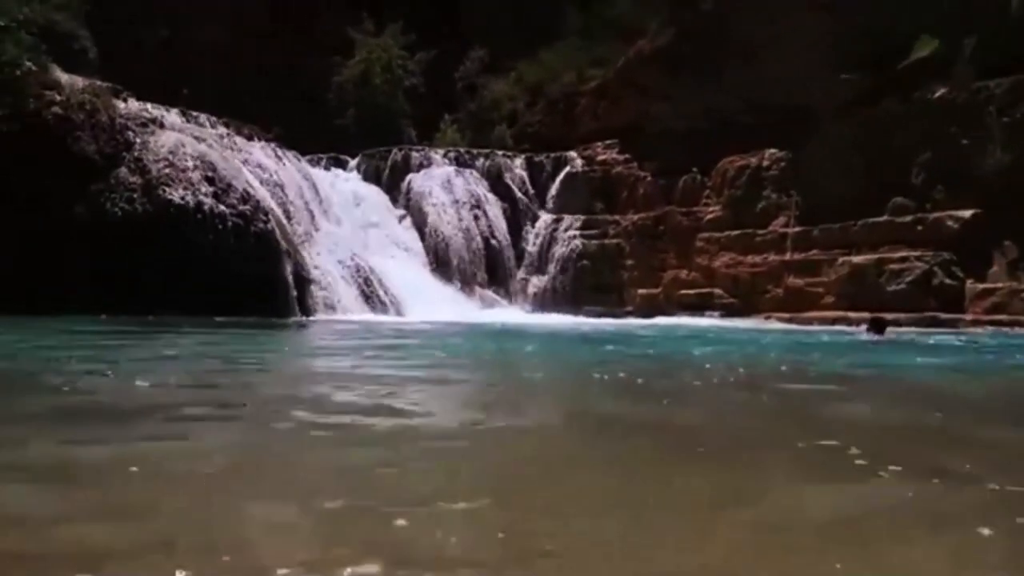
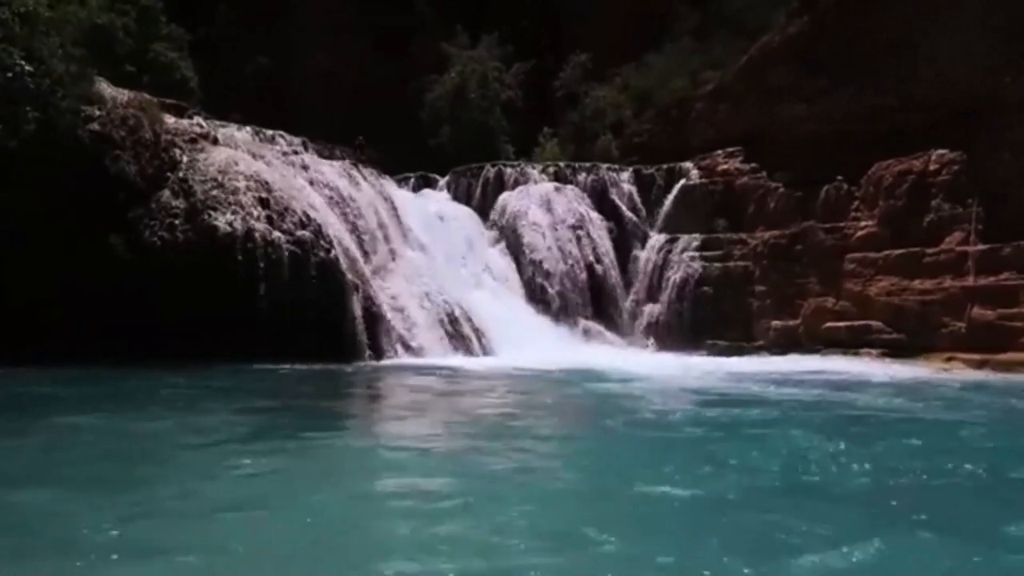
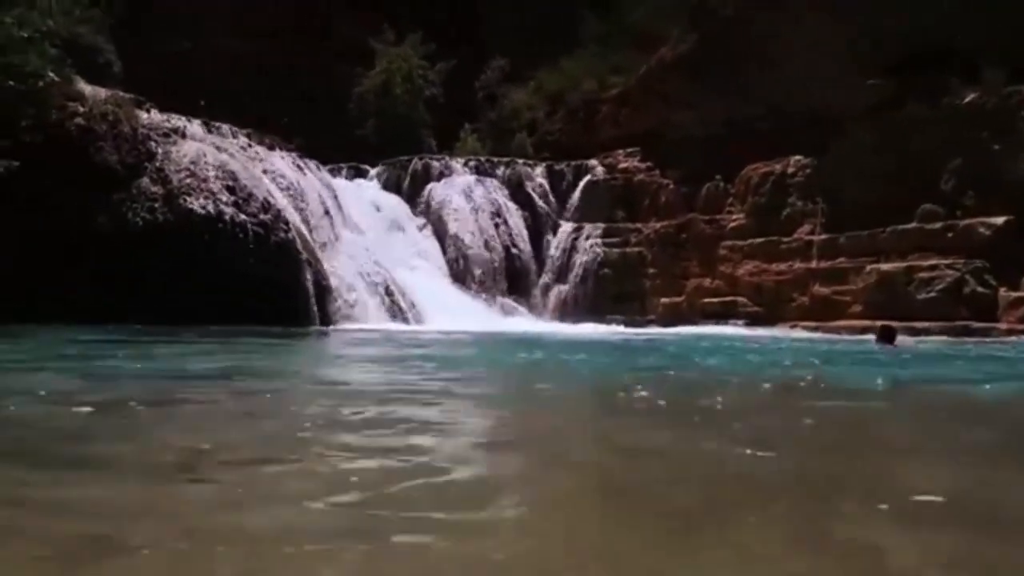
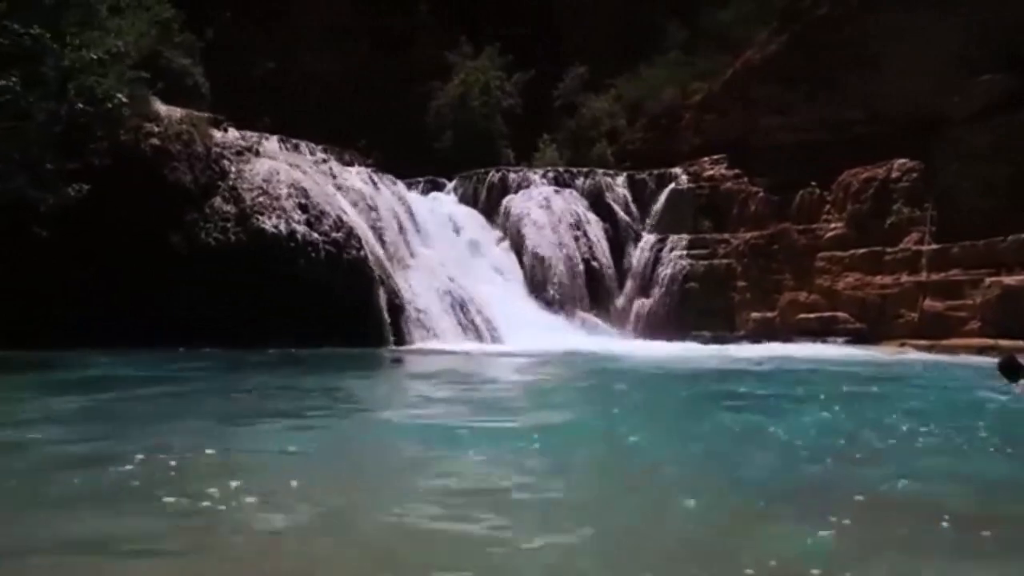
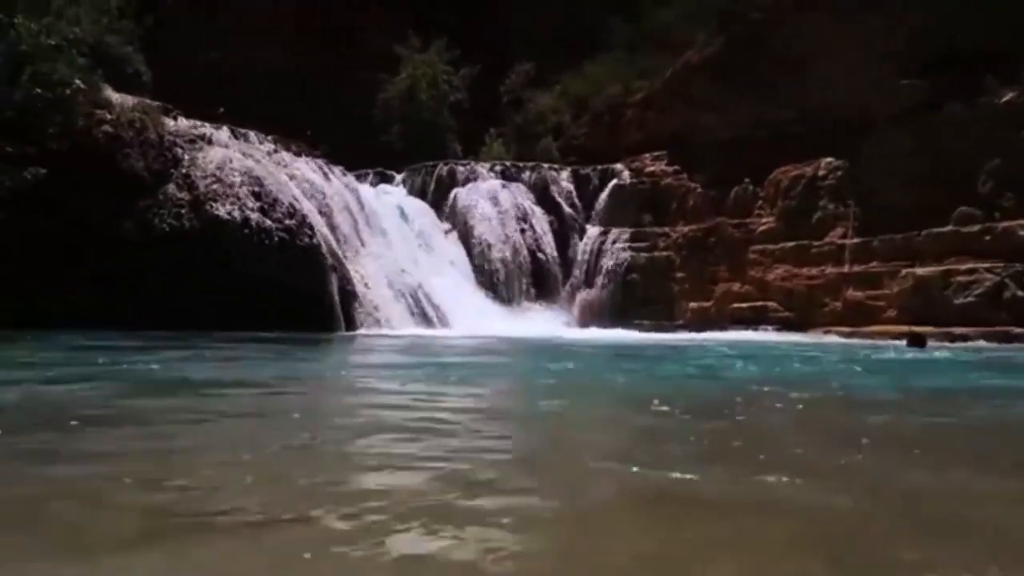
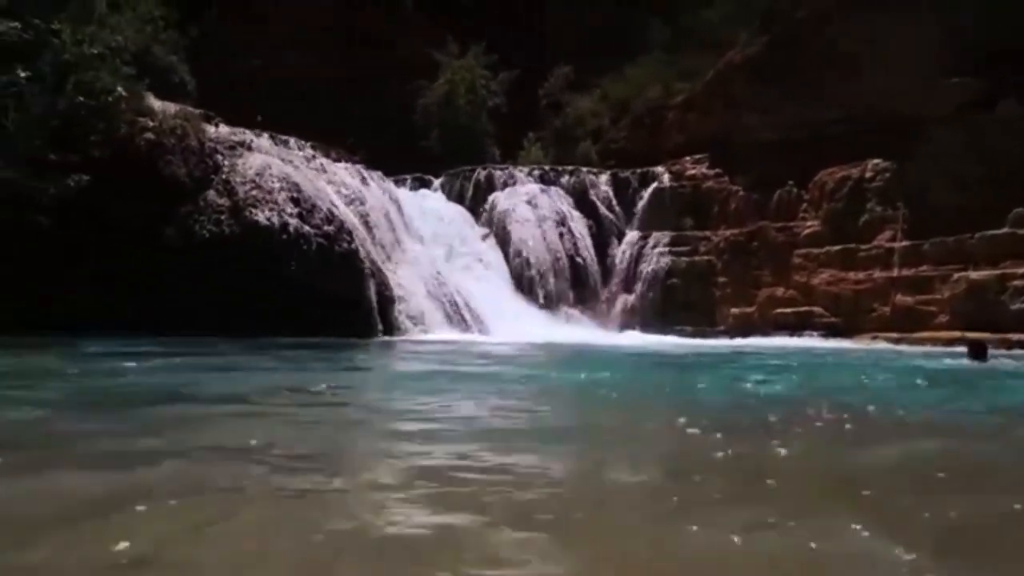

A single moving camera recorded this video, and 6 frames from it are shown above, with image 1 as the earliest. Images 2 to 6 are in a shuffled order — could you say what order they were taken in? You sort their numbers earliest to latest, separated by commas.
3, 5, 6, 4, 2
